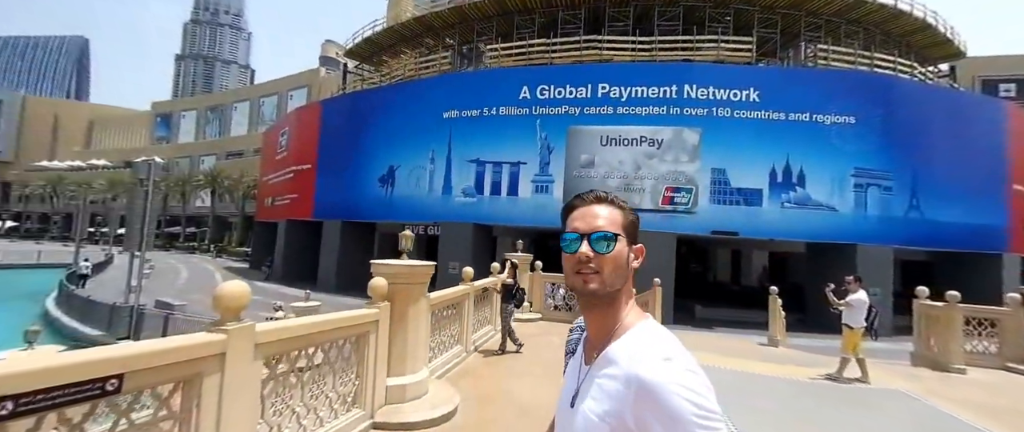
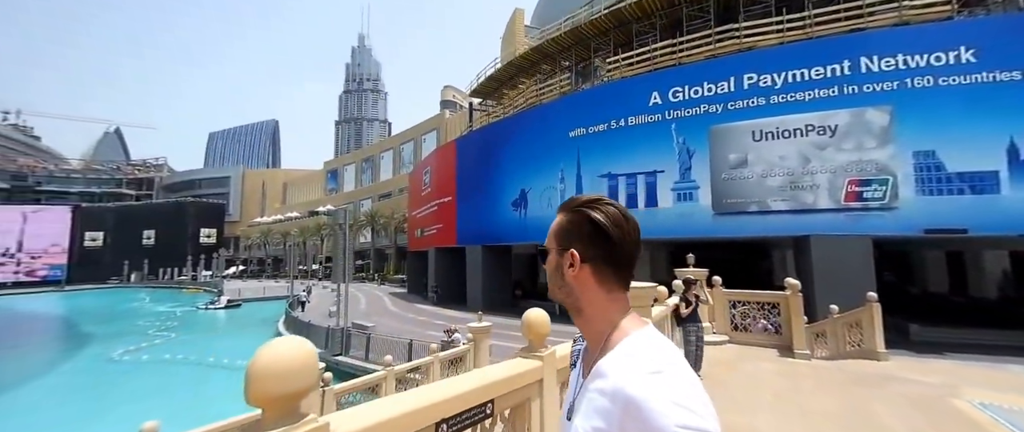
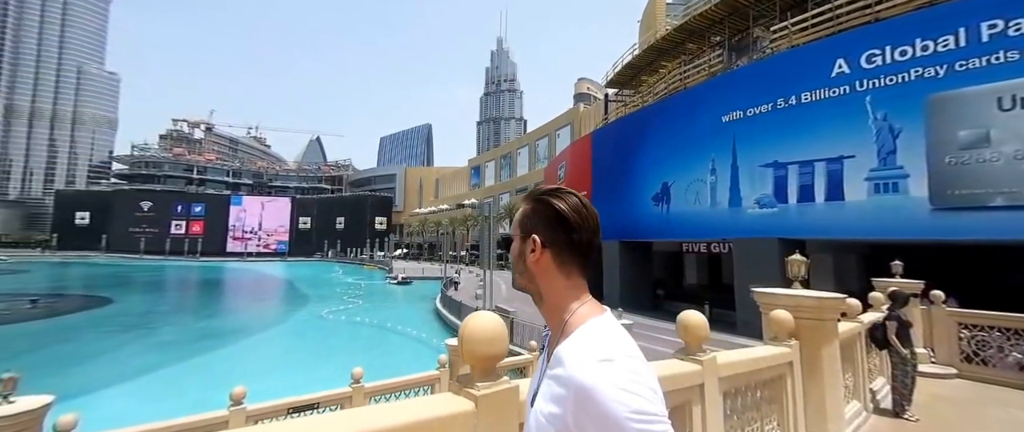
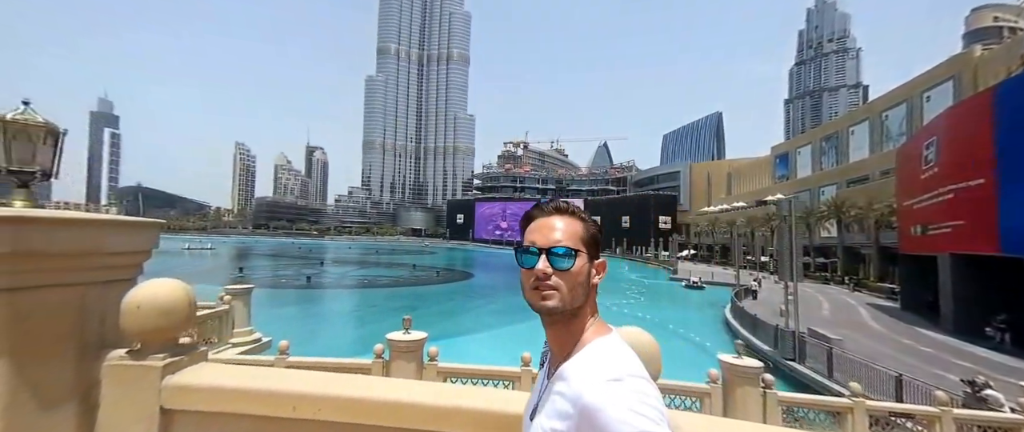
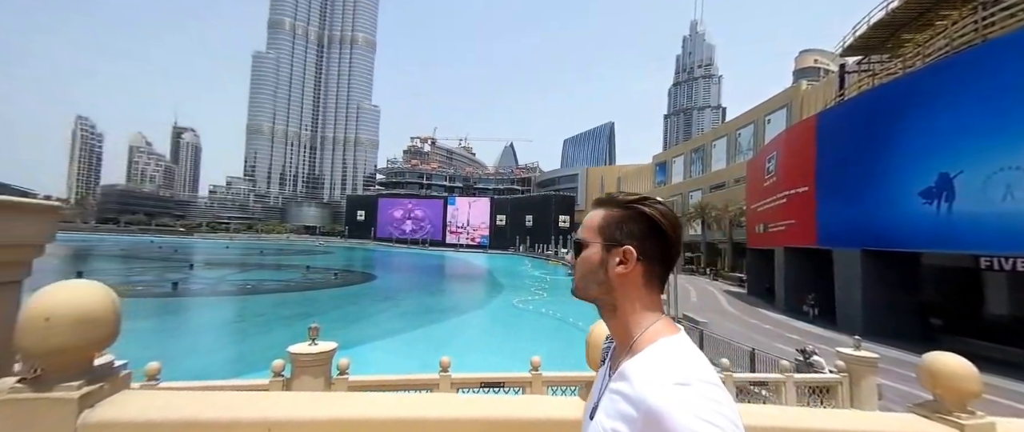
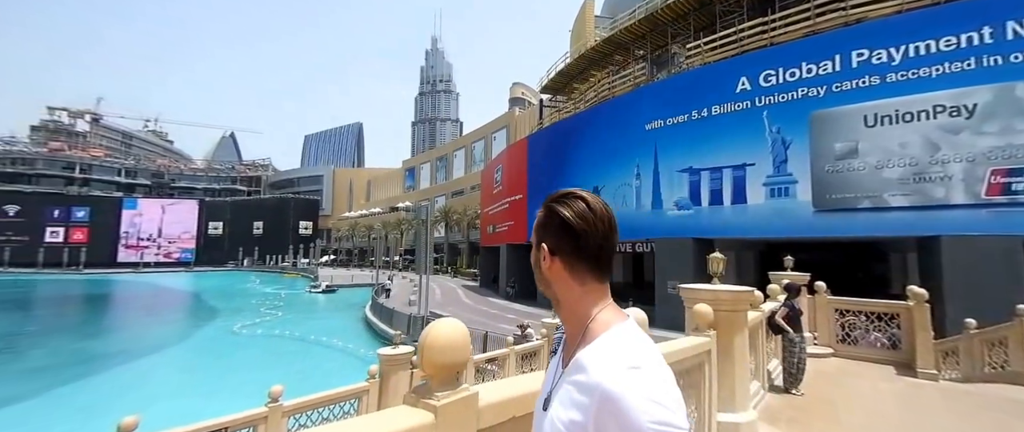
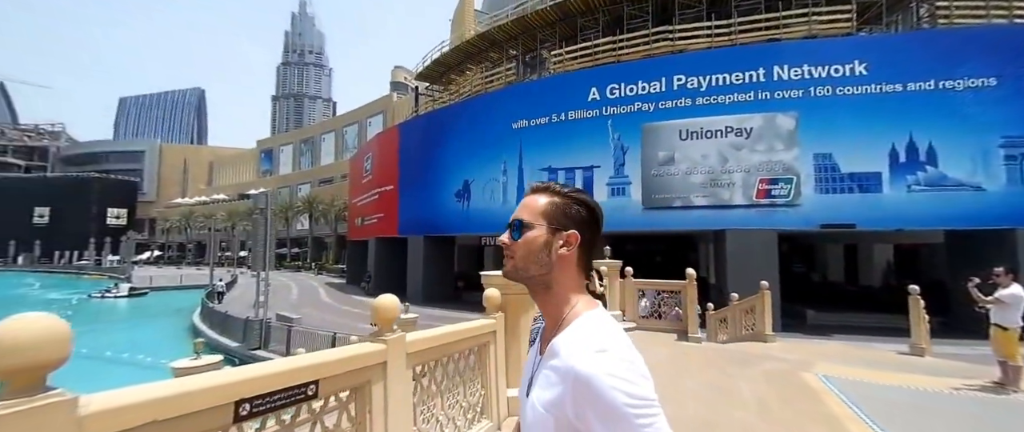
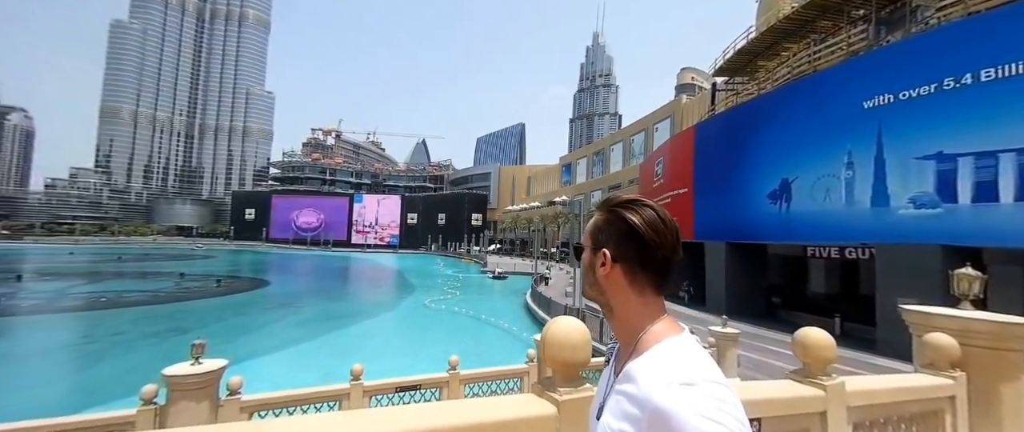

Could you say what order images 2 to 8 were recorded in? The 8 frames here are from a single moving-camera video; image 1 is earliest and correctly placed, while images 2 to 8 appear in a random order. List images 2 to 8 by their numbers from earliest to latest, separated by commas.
7, 2, 6, 3, 8, 5, 4
